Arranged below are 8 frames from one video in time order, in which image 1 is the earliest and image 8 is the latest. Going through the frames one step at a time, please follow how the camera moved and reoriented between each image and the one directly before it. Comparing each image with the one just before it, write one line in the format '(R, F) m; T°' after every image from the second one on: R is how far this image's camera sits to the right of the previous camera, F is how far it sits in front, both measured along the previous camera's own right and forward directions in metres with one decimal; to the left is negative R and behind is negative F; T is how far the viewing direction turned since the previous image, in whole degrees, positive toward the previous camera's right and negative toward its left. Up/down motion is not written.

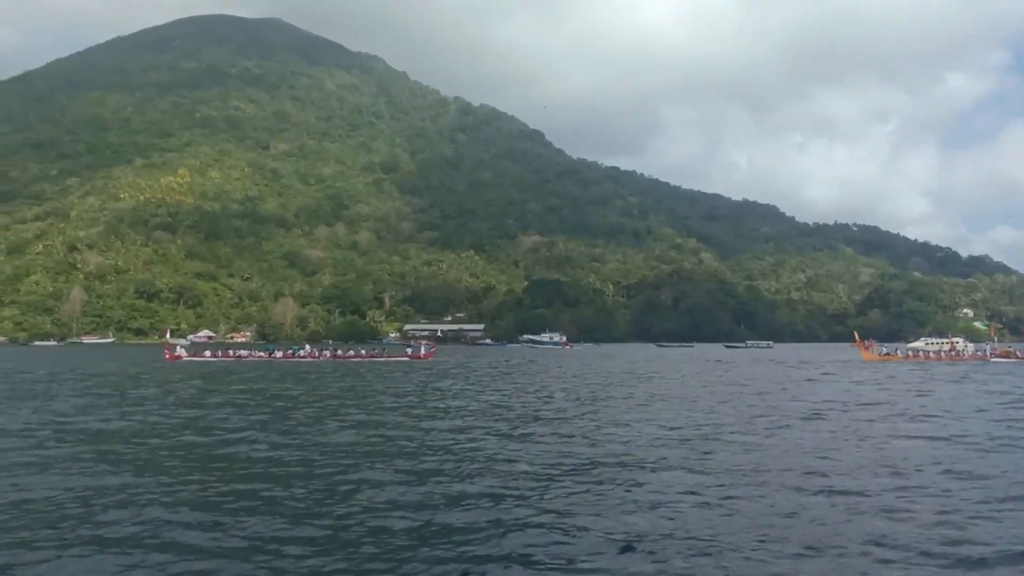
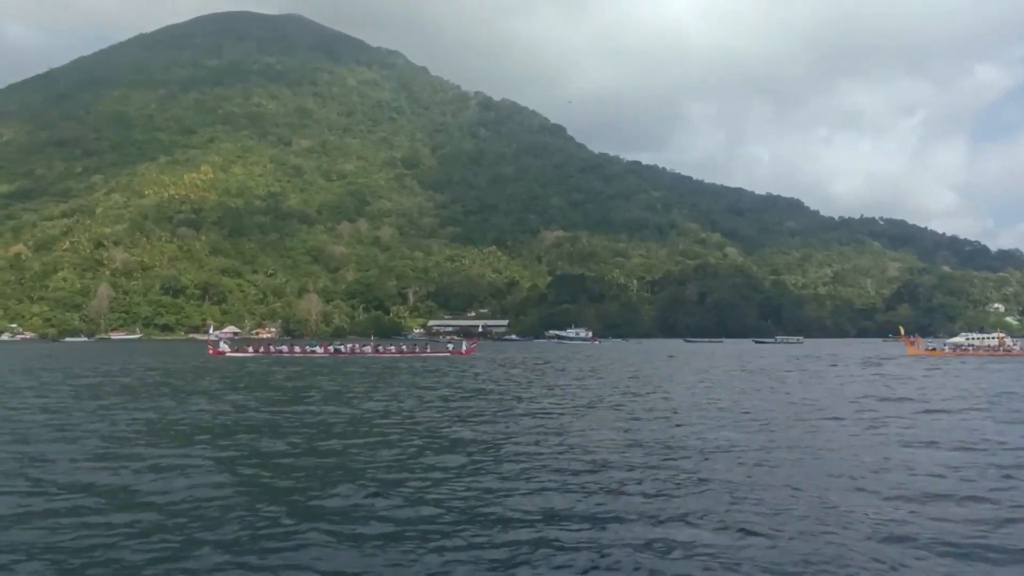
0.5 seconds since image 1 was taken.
(-0.8, +0.3) m; -1°
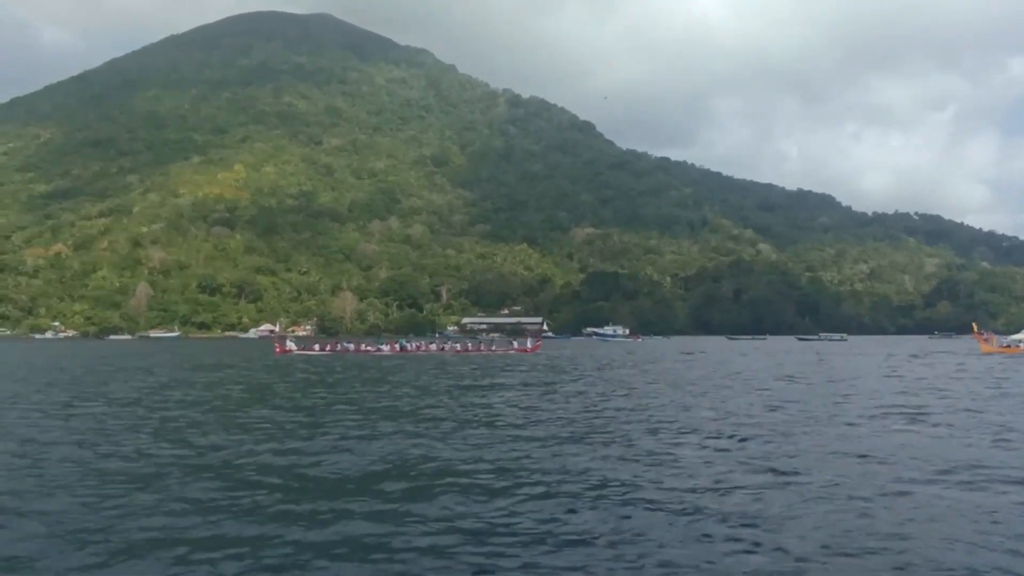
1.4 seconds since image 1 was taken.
(-1.5, -0.2) m; -2°
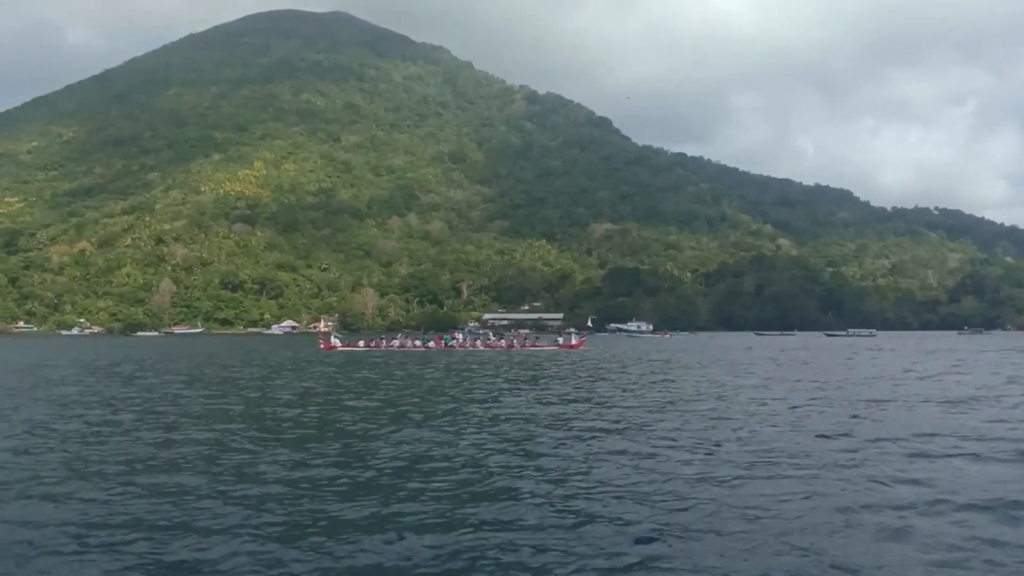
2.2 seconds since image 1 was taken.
(-1.0, -0.2) m; -1°
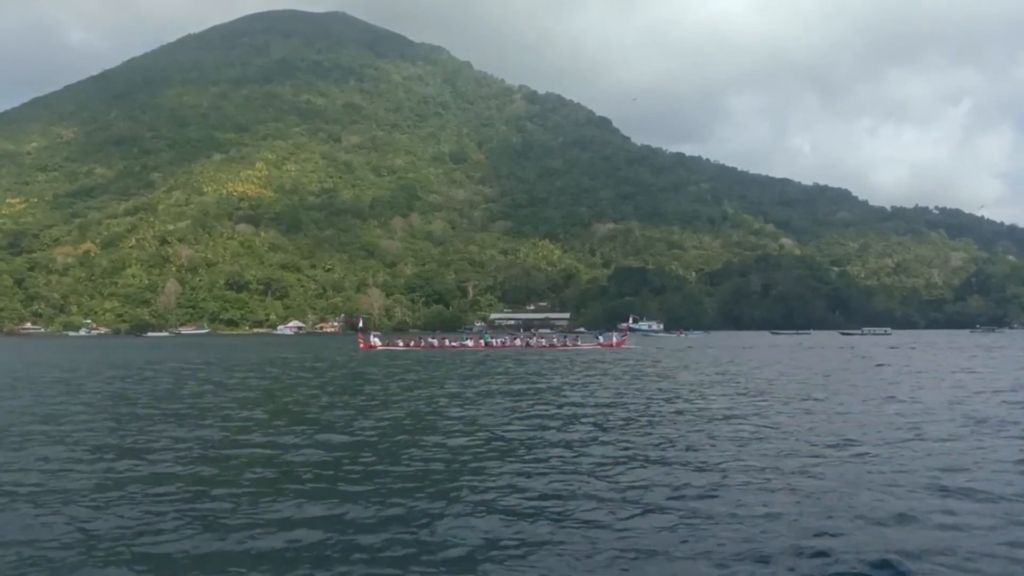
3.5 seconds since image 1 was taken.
(-2.0, -0.2) m; 0°
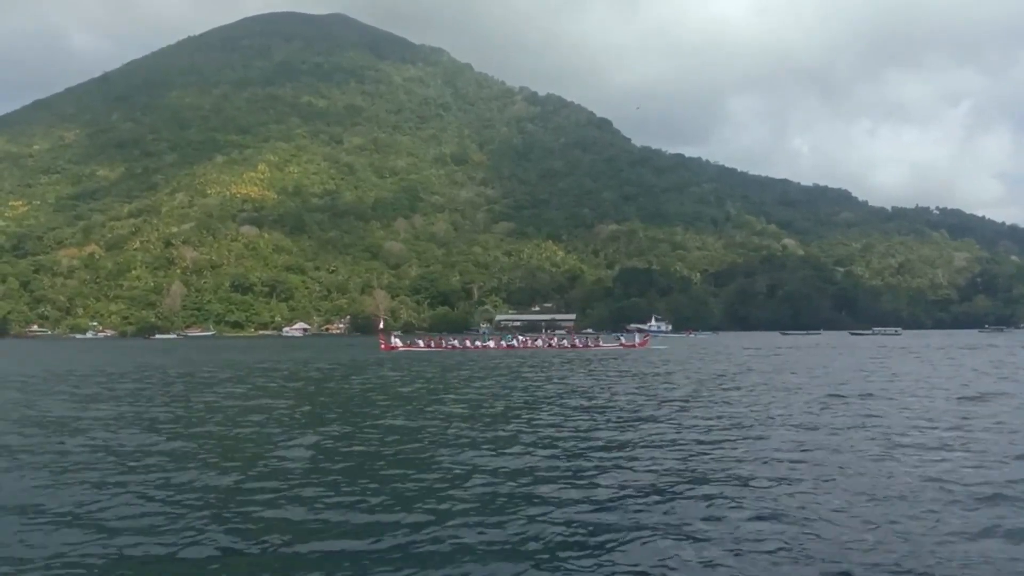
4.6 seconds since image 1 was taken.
(-1.4, -0.1) m; 0°
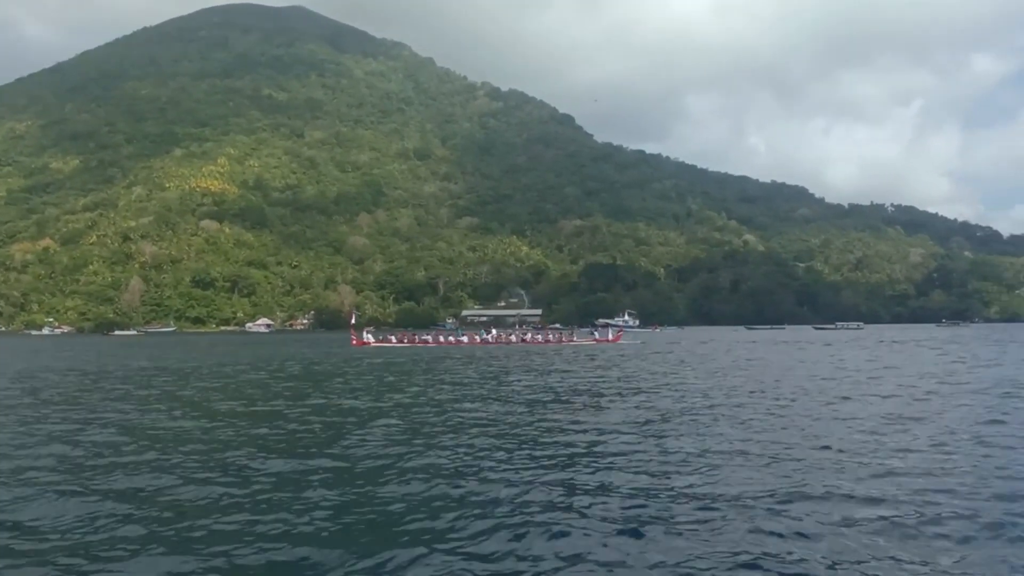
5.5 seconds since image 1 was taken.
(-1.1, 0.0) m; +3°
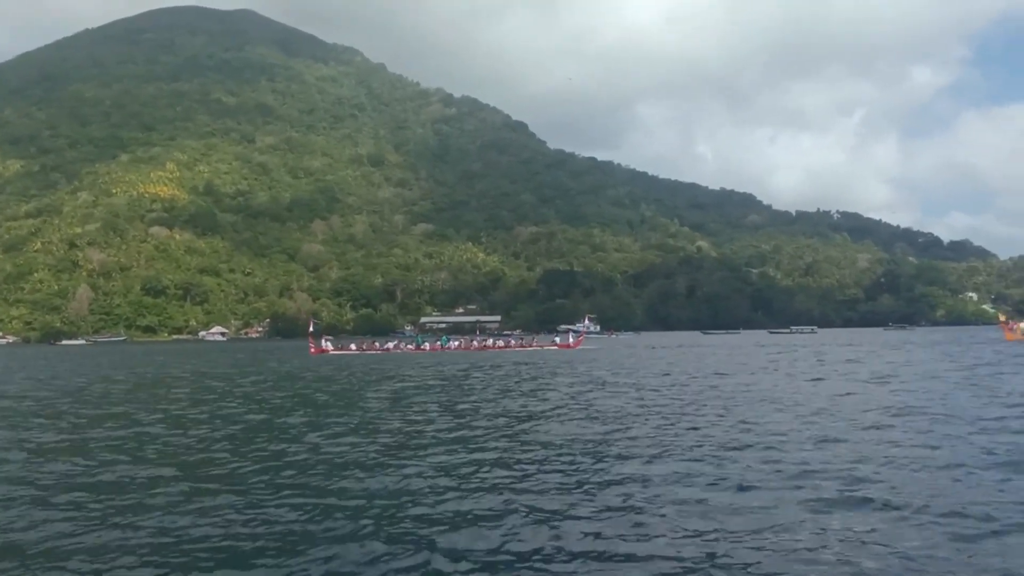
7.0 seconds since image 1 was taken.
(-1.4, 0.0) m; +3°
